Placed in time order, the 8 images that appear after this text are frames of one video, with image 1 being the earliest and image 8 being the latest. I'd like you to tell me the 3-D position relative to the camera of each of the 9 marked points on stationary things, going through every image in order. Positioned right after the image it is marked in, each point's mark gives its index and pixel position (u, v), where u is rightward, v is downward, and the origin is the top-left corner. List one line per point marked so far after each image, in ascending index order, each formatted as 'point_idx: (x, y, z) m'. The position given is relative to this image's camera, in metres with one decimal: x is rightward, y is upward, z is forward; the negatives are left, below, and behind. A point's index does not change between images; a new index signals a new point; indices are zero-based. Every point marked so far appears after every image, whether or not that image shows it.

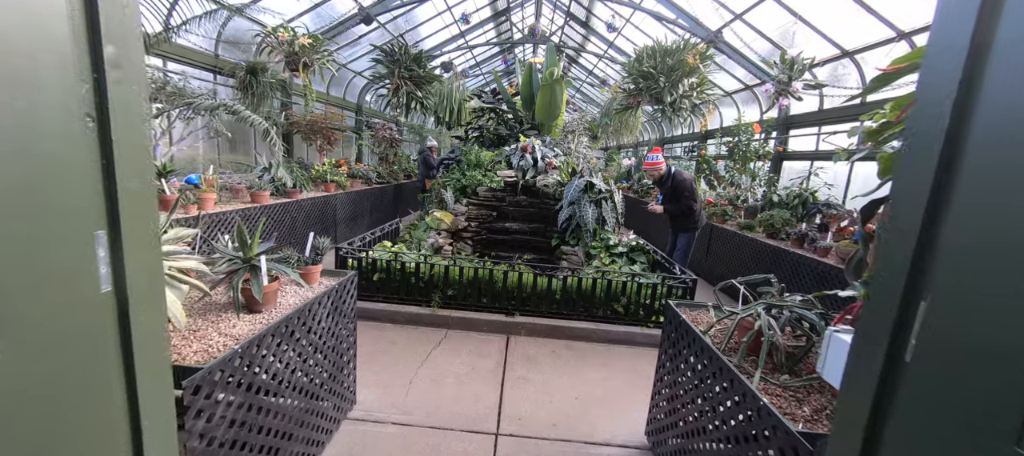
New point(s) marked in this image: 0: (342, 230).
0: (-2.8, 0.0, +6.1) m
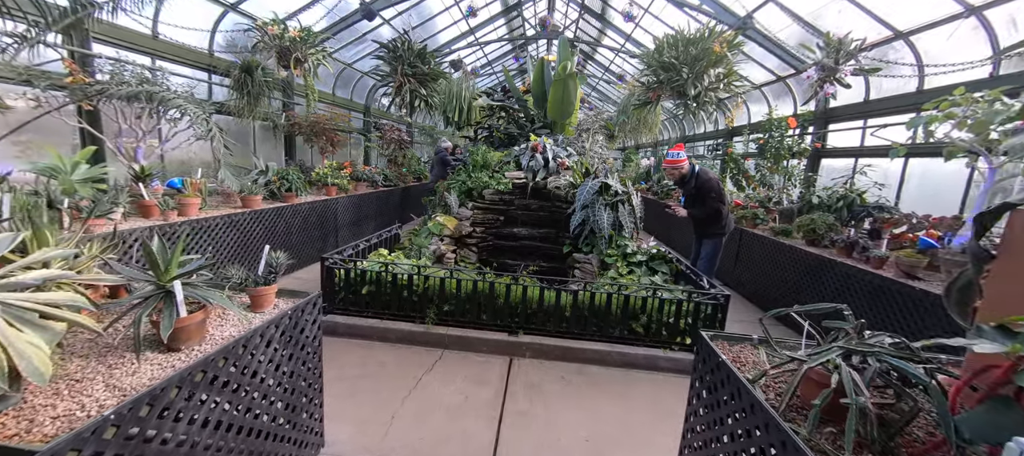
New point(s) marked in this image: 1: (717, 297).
0: (-2.7, -0.1, +5.8) m
1: (+1.6, -0.5, +2.9) m
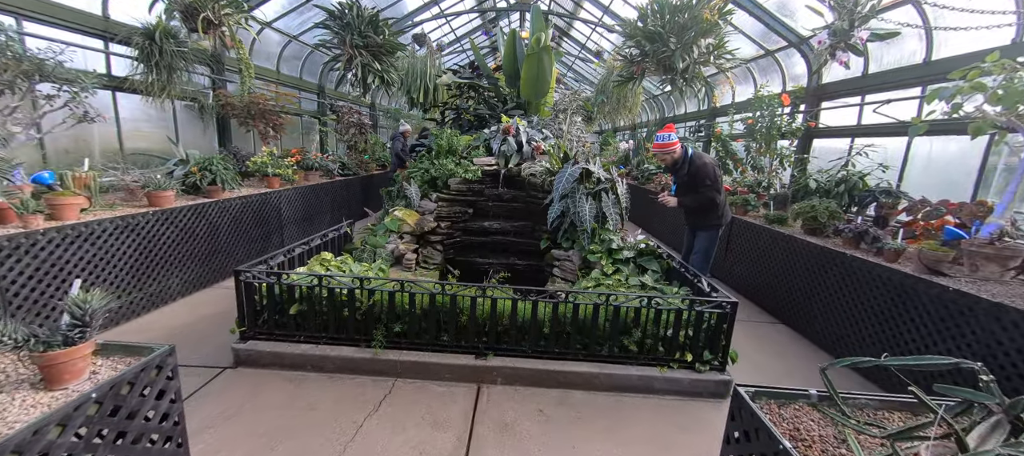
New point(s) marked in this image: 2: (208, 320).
0: (-3.0, -0.1, +5.1) m
1: (+1.4, -0.5, +2.4) m
2: (-2.5, -0.8, +3.1) m
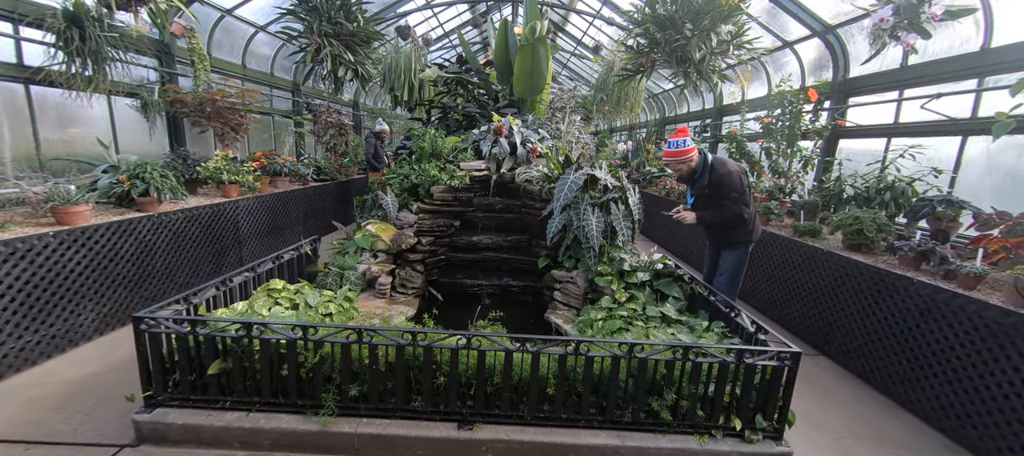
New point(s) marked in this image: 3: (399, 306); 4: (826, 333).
0: (-3.1, -0.2, +4.5) m
1: (+1.3, -0.6, +1.8) m
2: (-2.6, -0.9, +2.5) m
3: (-0.9, -0.7, +3.1) m
4: (+2.6, -0.9, +3.1) m
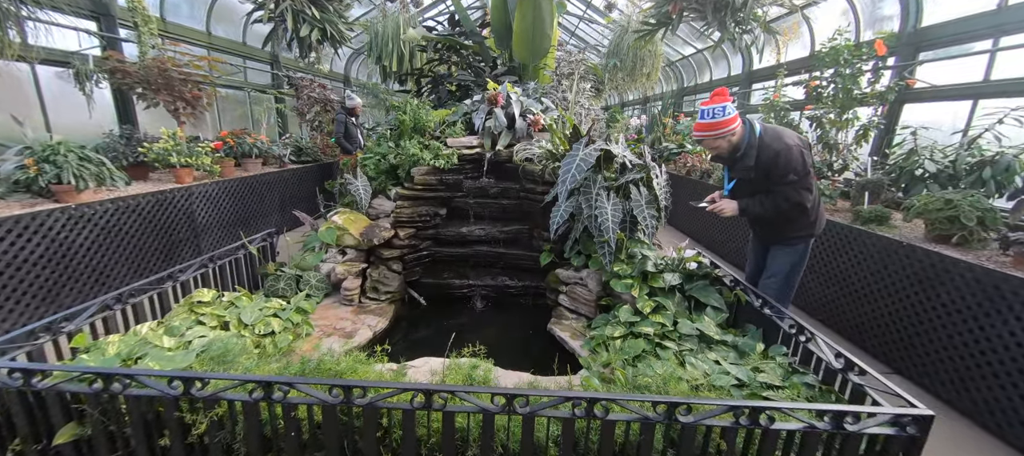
0: (-3.1, -0.1, +3.9) m
1: (+1.3, -0.6, +1.2) m
2: (-2.6, -0.9, +1.9) m
3: (-1.0, -0.6, +2.5) m
4: (+2.6, -0.8, +2.5) m
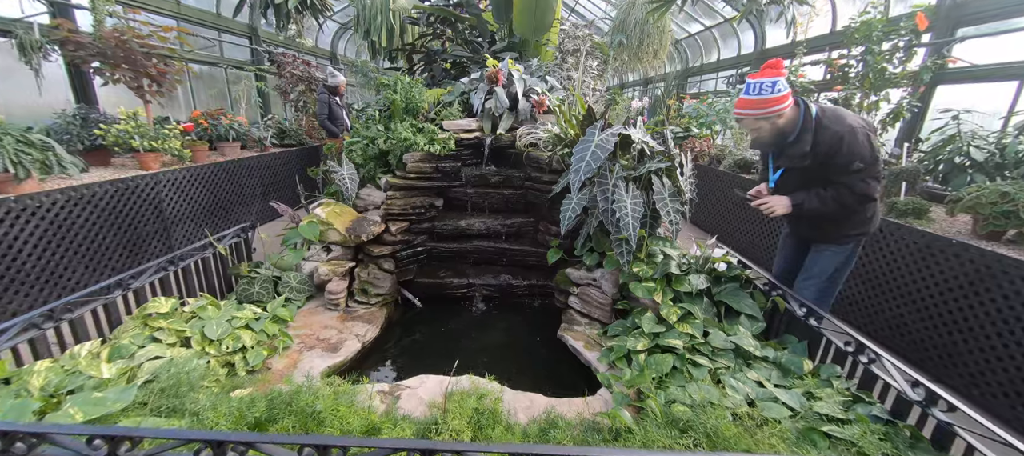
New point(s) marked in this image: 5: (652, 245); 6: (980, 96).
0: (-3.1, 0.0, +3.6) m
1: (+1.3, -0.7, +1.0) m
2: (-2.6, -0.9, +1.6) m
3: (-0.9, -0.6, +2.2) m
4: (+2.7, -0.8, +2.3) m
5: (+0.9, -0.1, +2.3) m
6: (+4.1, +1.1, +3.2) m
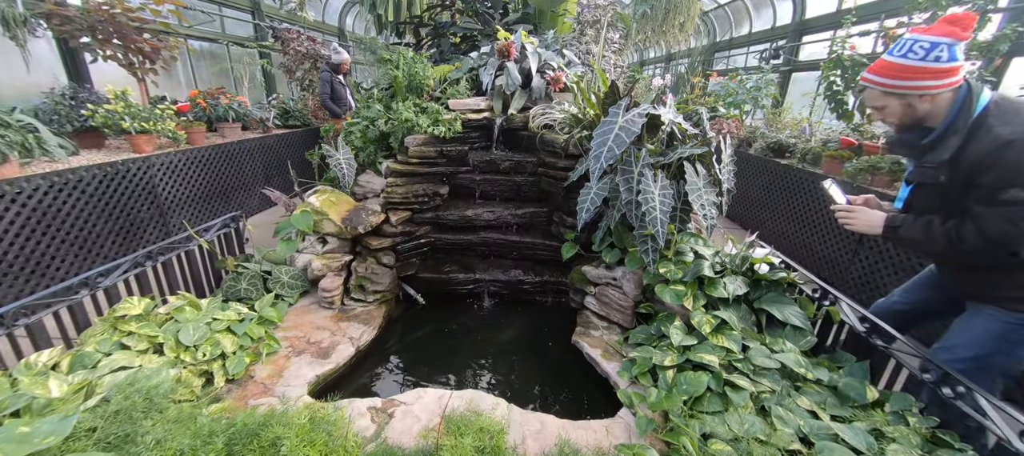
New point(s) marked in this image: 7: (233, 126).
0: (-3.0, +0.1, +3.4) m
1: (+1.3, -0.7, +0.7) m
2: (-2.6, -0.9, +1.5) m
3: (-0.9, -0.5, +2.0) m
4: (+2.7, -0.8, +2.0) m
5: (+0.9, -0.1, +2.0) m
6: (+4.1, +1.2, +2.7) m
7: (-3.1, +1.1, +4.1) m
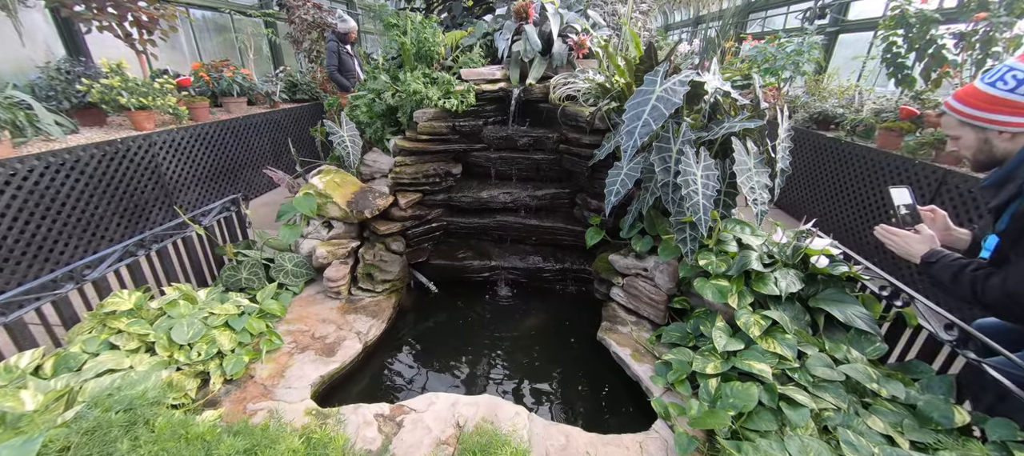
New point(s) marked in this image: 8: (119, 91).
0: (-2.9, +0.3, +3.3) m
1: (+1.4, -0.7, +0.5) m
2: (-2.5, -0.9, +1.5) m
3: (-0.8, -0.5, +1.9) m
4: (+2.8, -0.7, +1.7) m
5: (+1.0, 0.0, +1.8) m
6: (+4.3, +1.3, +2.3) m
7: (-3.0, +1.4, +3.9) m
8: (-3.1, +1.1, +2.9) m
